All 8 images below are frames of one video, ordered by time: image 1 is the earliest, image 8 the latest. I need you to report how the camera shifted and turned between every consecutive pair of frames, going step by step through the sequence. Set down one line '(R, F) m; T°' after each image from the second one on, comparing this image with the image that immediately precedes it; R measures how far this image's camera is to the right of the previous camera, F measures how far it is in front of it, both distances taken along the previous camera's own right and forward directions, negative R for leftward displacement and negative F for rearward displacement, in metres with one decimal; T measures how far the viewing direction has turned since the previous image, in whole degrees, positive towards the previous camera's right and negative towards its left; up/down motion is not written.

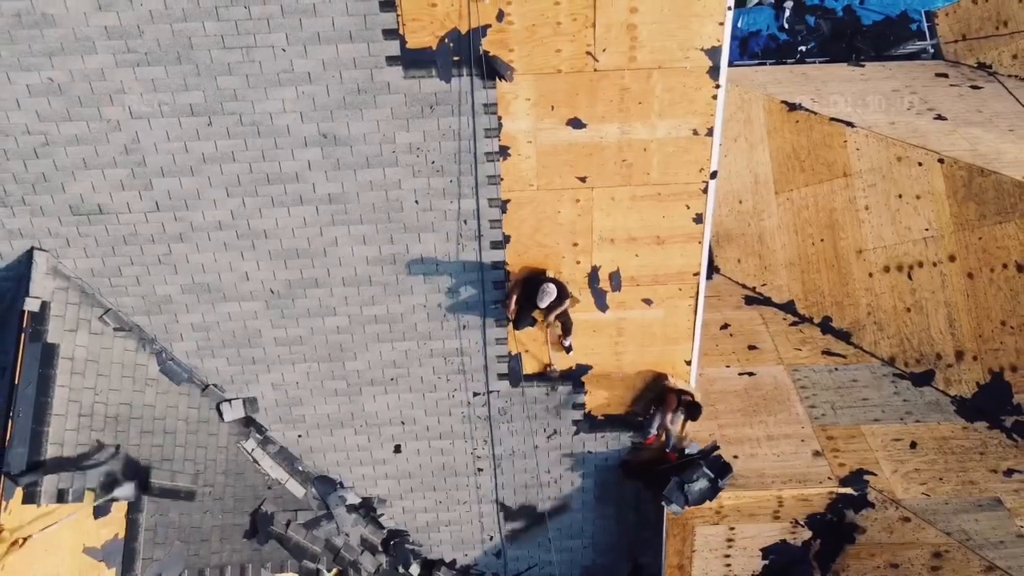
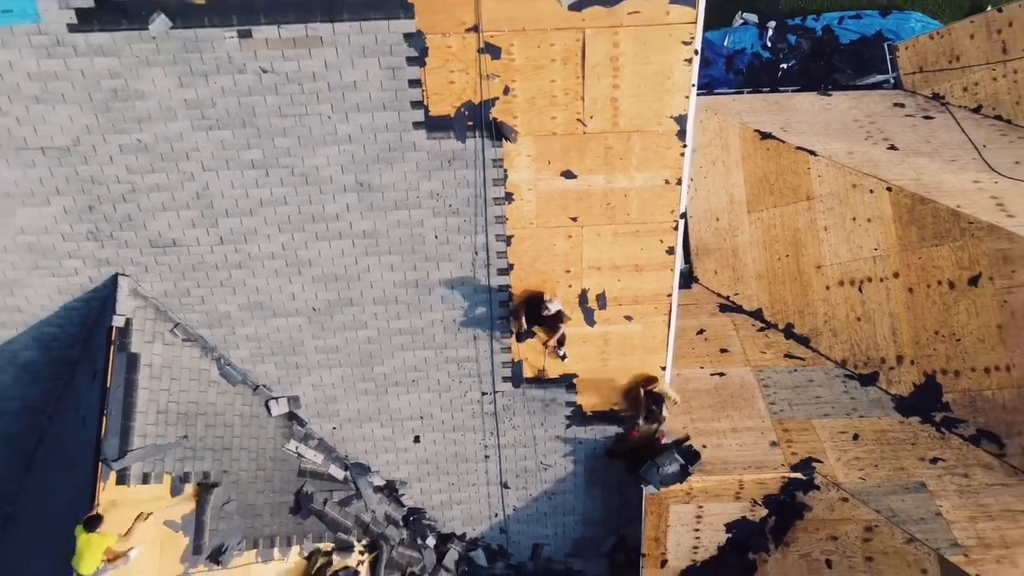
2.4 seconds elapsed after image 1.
(0.0, -0.6) m; 0°
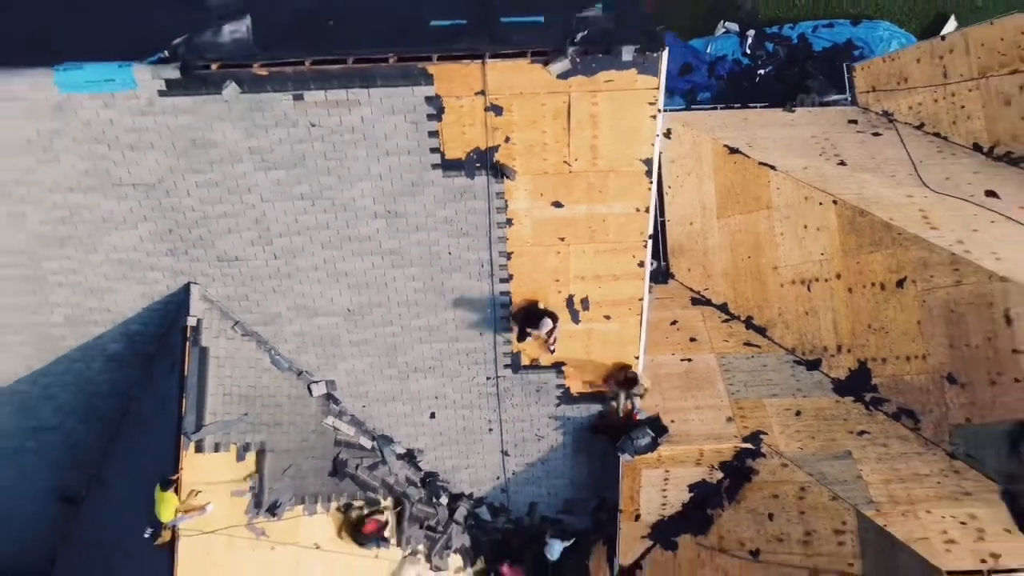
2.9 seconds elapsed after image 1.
(0.0, -0.8) m; 0°
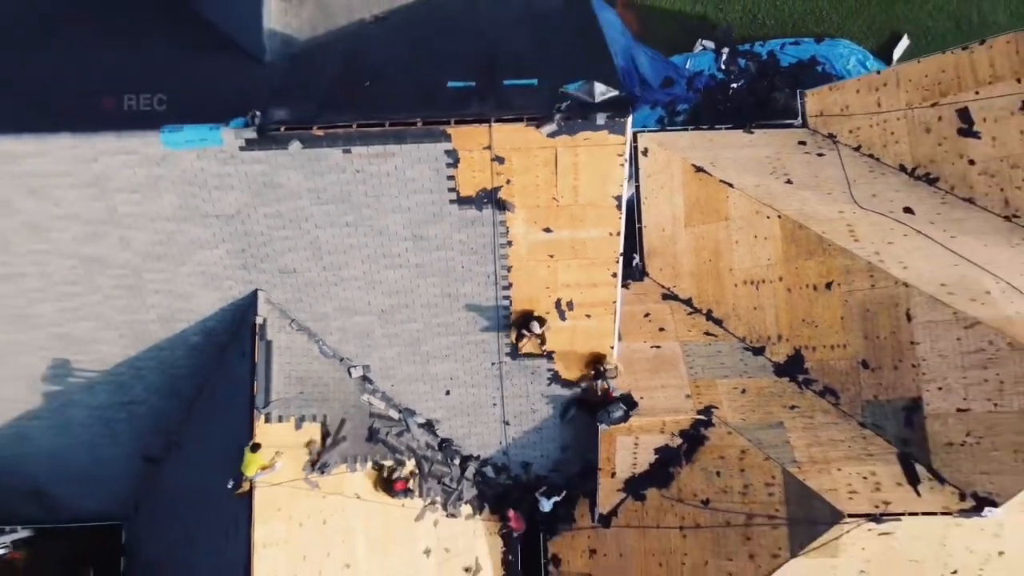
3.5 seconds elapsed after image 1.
(0.0, -1.2) m; 0°
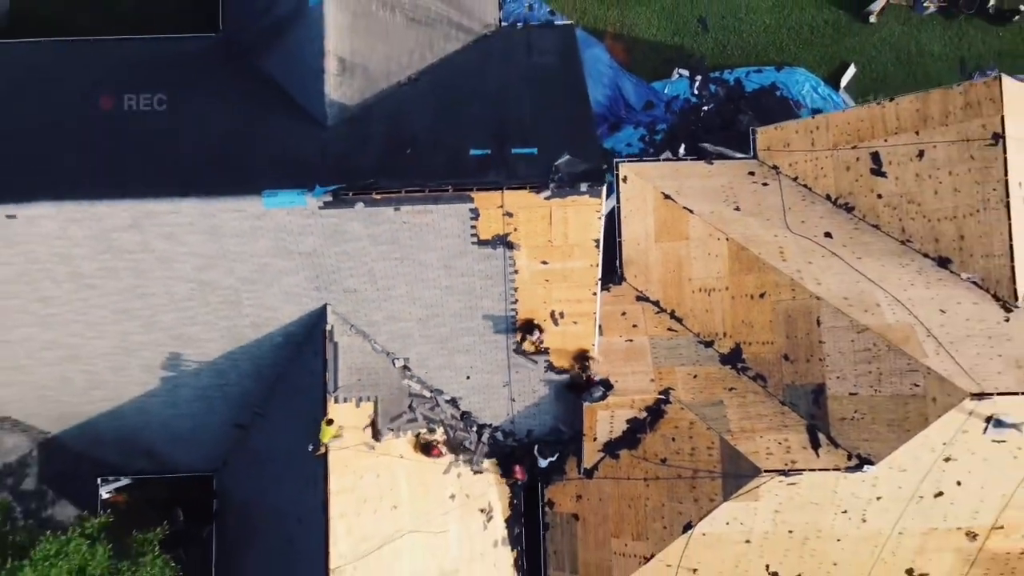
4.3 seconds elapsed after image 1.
(-0.1, -1.9) m; 0°
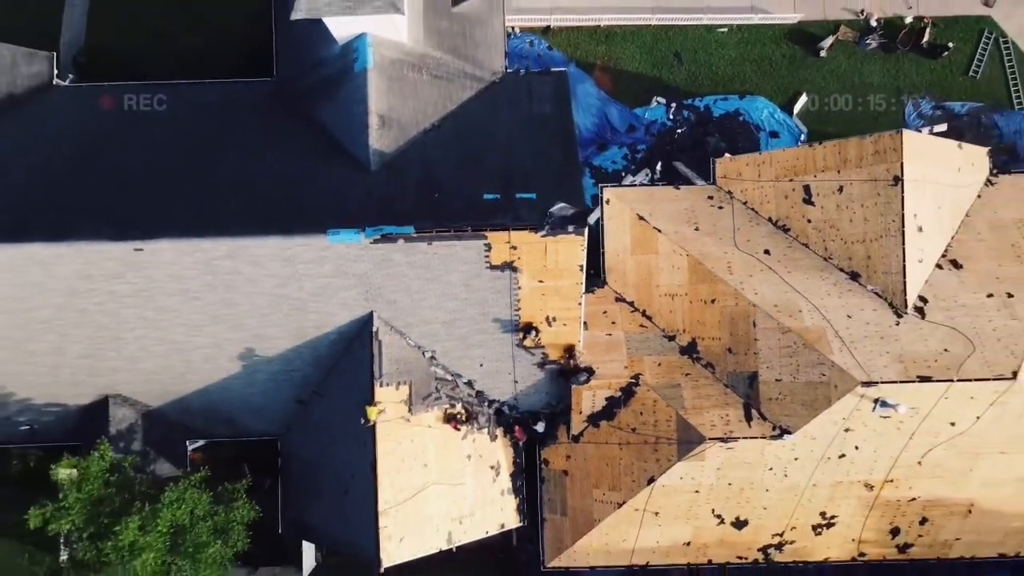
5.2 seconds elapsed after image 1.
(0.0, -2.2) m; 0°
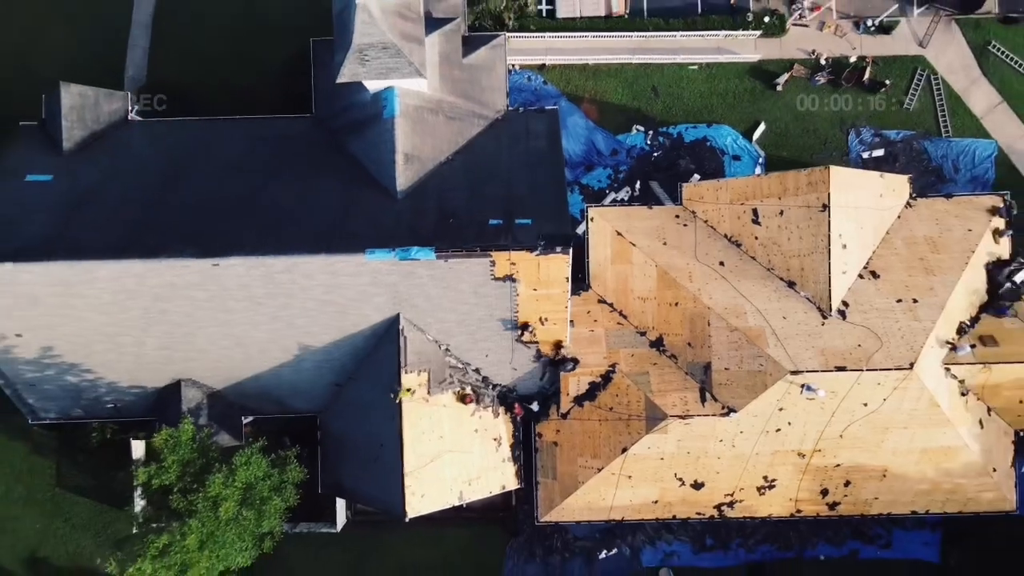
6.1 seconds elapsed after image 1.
(0.0, -2.3) m; 0°
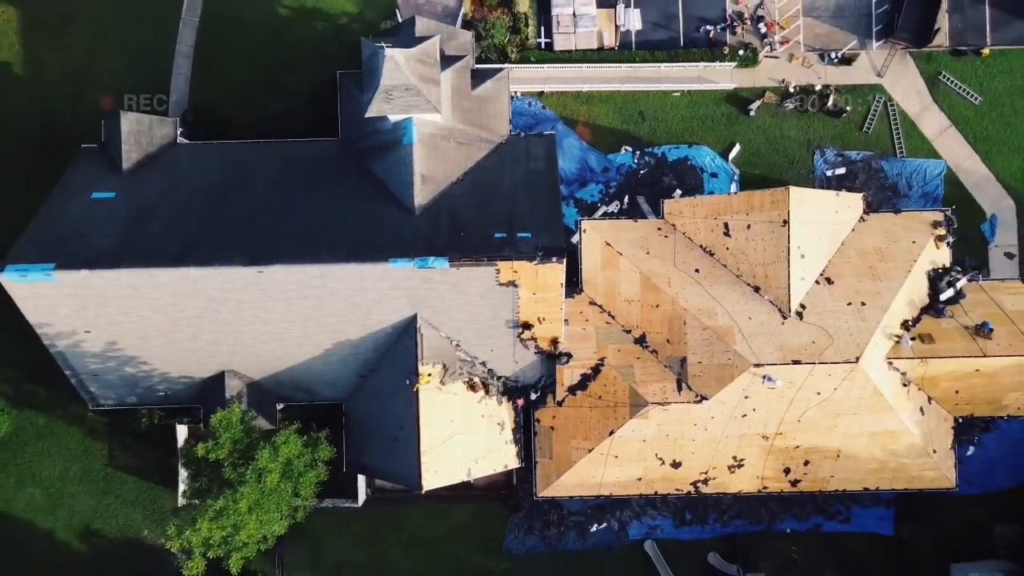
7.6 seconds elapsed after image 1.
(0.0, -1.9) m; 0°
